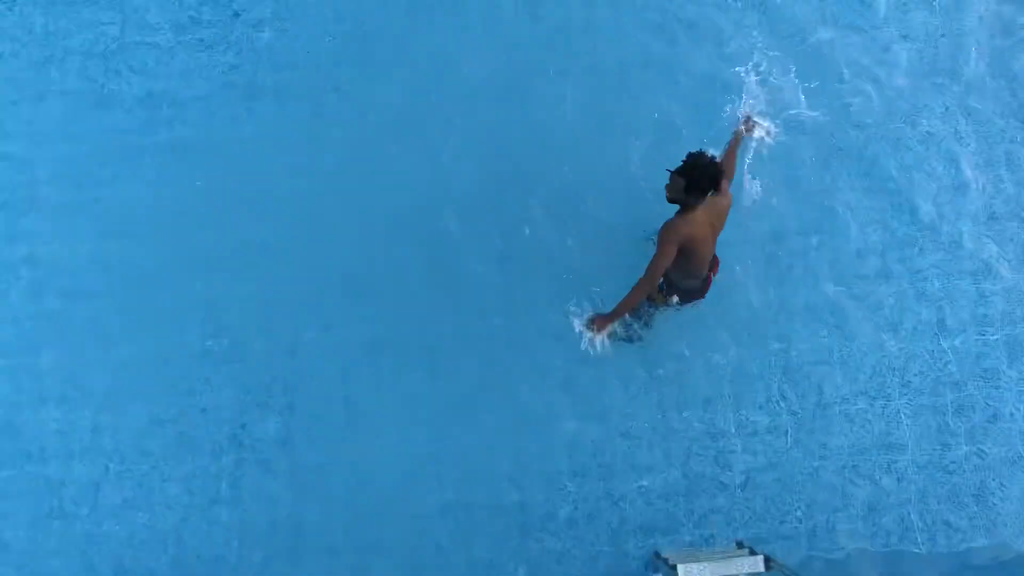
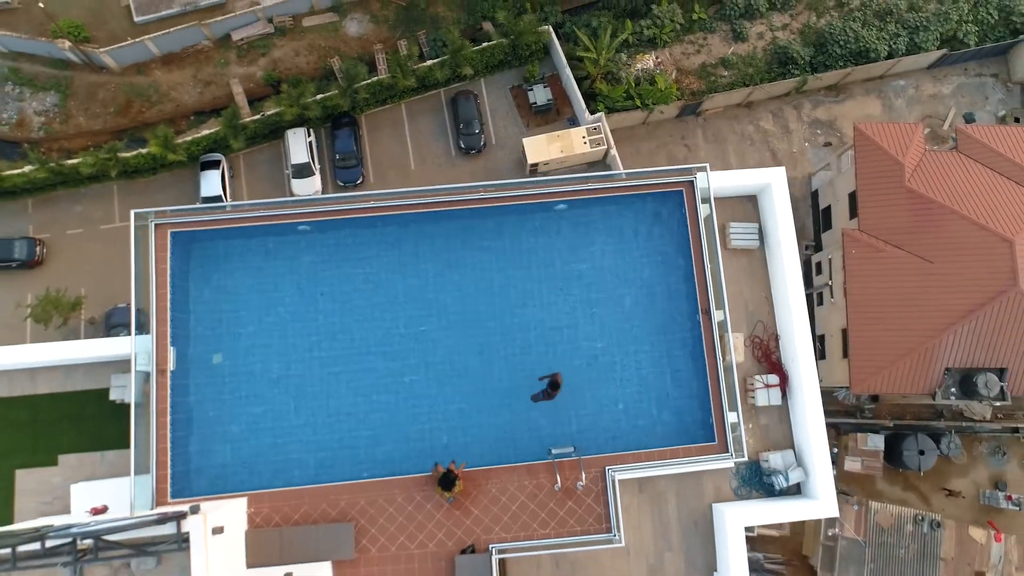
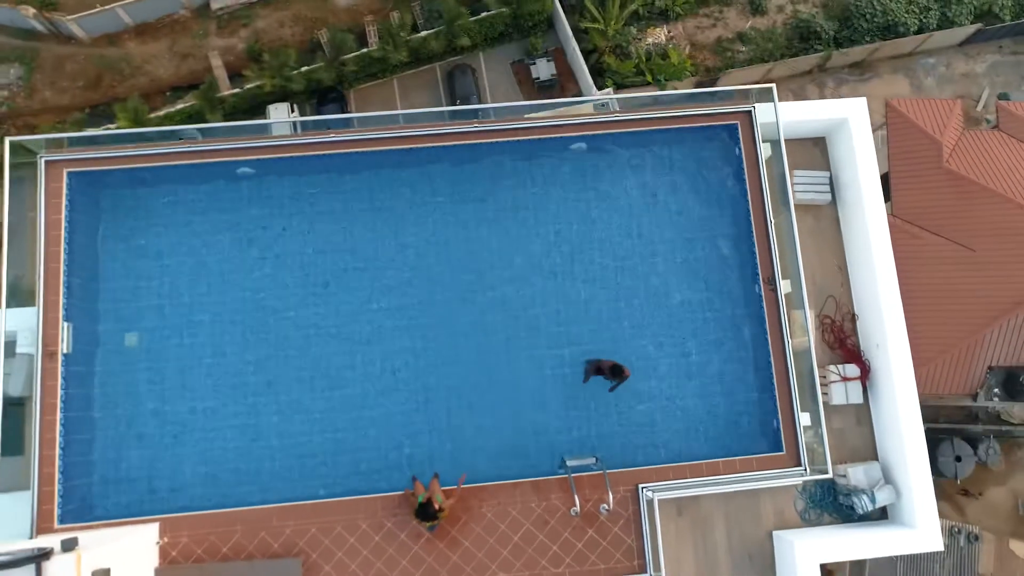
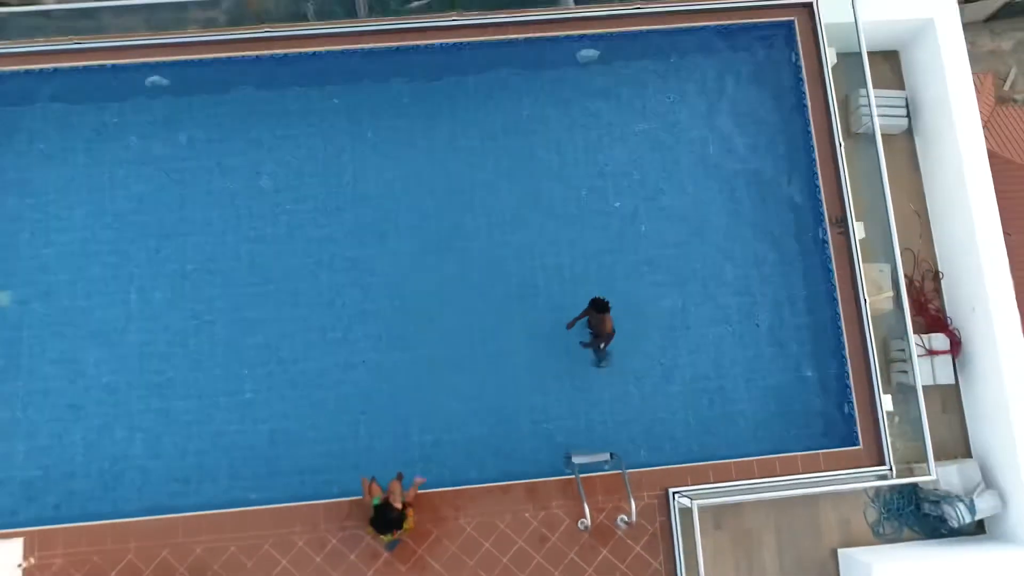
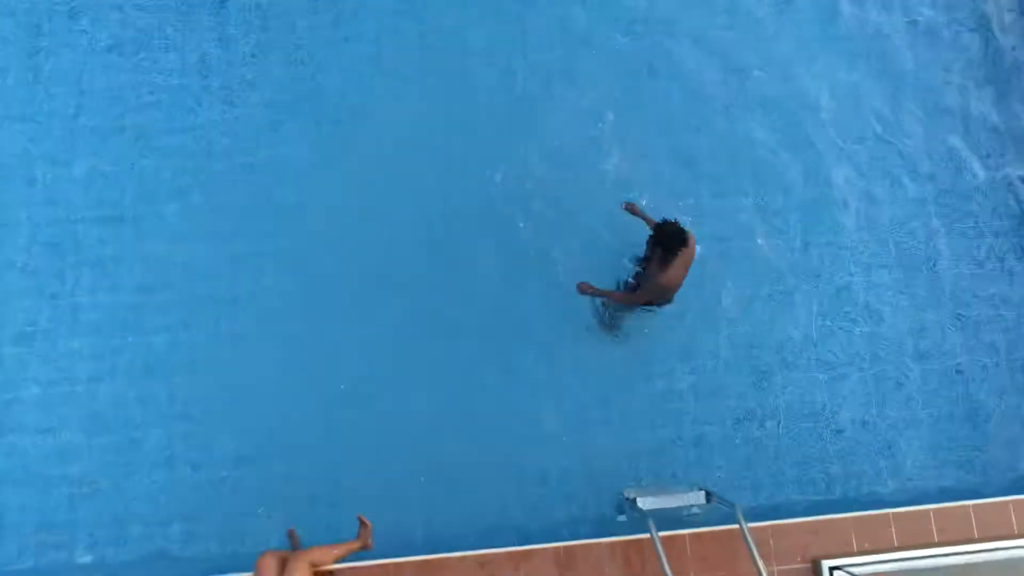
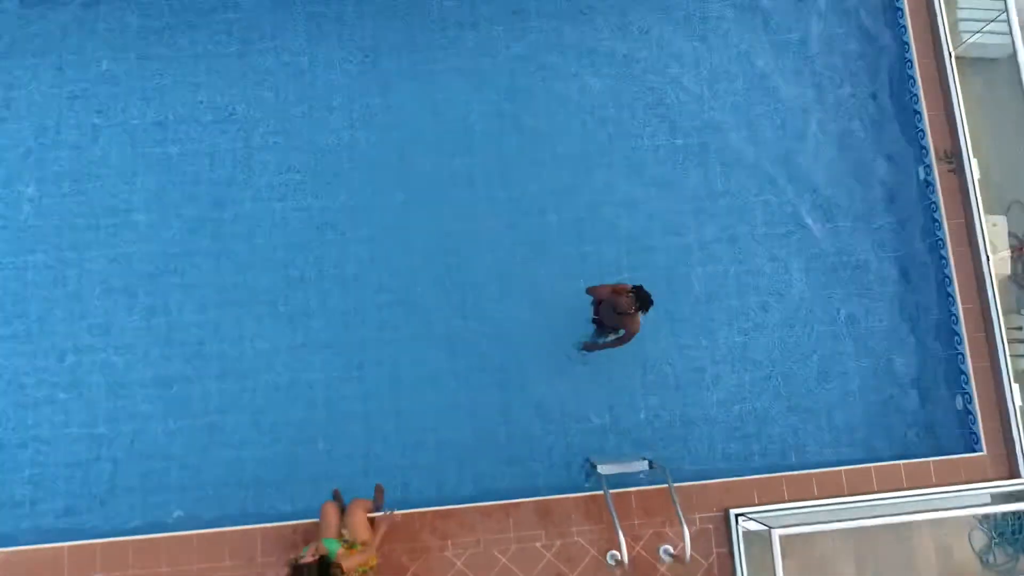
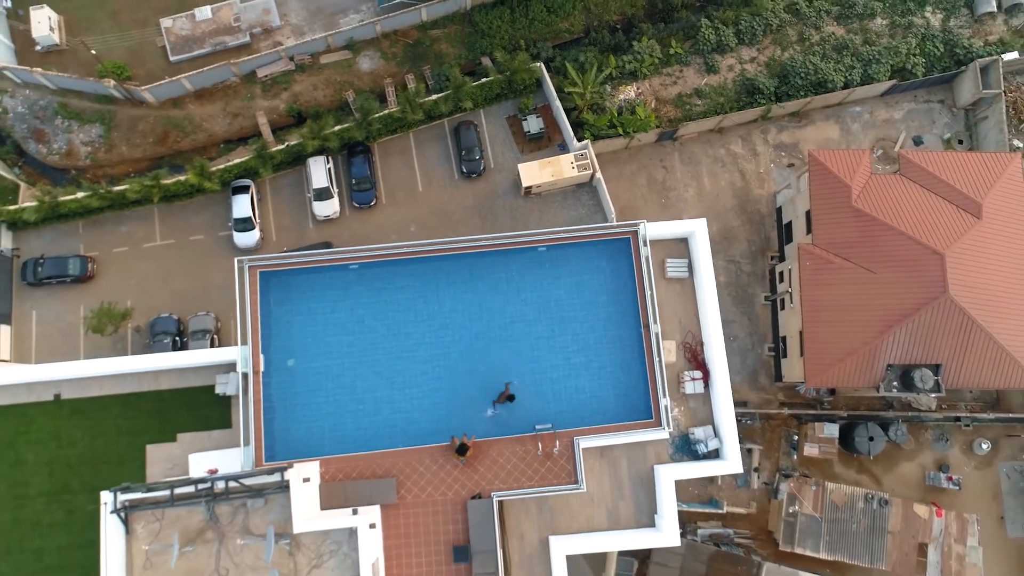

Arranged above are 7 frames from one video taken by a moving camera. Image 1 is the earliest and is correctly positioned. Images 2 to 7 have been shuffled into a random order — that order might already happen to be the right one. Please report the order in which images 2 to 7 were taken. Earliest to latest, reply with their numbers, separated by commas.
5, 6, 4, 3, 2, 7
